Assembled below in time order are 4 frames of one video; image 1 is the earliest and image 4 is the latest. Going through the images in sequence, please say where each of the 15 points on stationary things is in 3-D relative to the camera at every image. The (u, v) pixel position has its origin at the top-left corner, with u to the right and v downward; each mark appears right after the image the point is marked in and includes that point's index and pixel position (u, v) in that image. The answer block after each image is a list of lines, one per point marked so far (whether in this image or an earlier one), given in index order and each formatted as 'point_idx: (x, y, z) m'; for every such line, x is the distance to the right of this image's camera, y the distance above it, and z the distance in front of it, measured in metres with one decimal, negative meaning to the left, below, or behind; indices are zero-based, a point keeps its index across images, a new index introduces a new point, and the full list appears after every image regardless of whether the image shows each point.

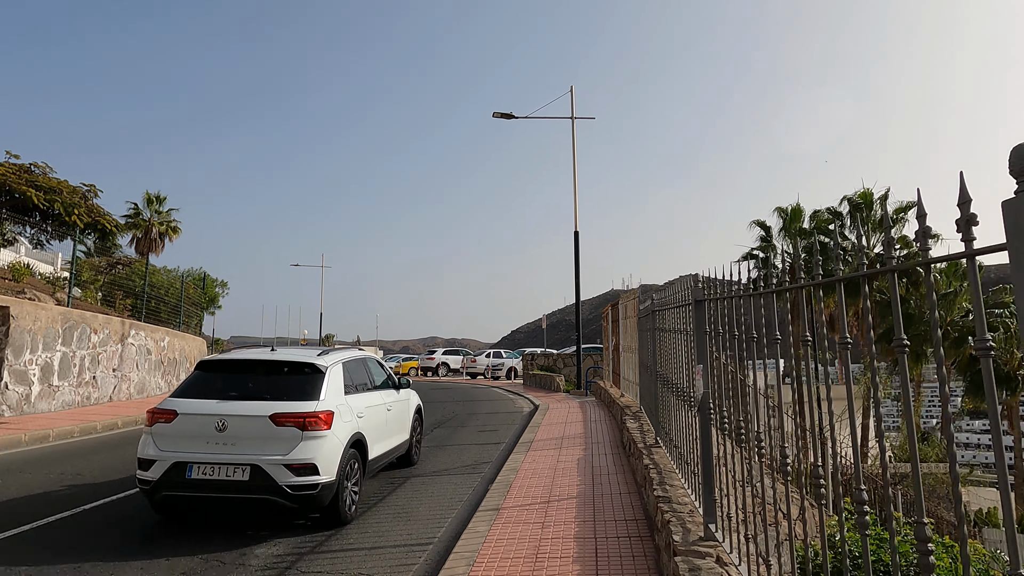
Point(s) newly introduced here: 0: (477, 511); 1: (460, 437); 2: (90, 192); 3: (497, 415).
0: (-0.3, -2.0, +6.0) m
1: (-0.8, -2.5, +11.2) m
2: (-12.3, +2.8, +19.3) m
3: (-0.3, -2.7, +14.2) m
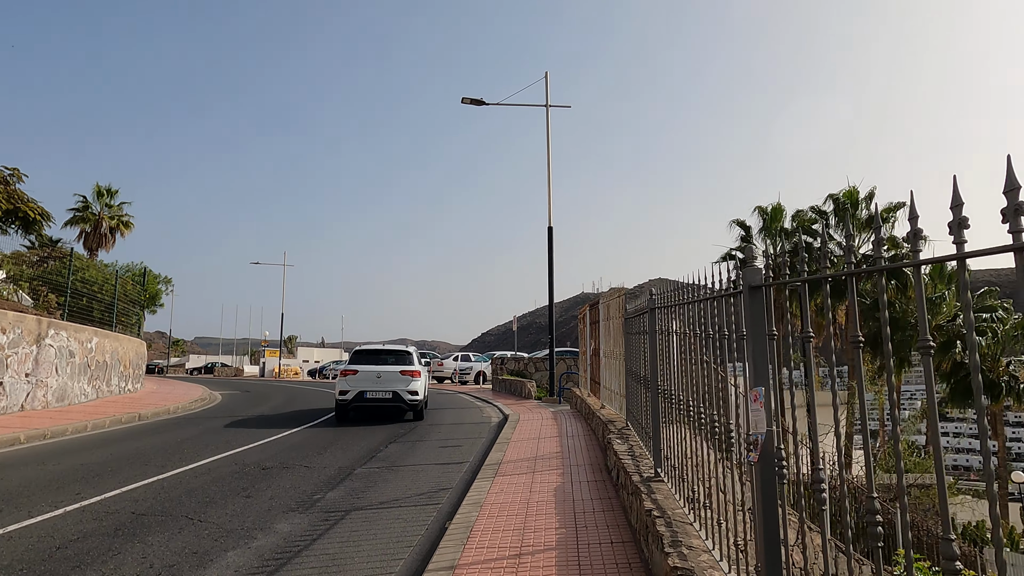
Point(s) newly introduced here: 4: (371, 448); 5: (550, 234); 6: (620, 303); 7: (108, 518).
0: (-0.6, -1.9, +4.6) m
1: (-1.3, -2.4, +9.7) m
2: (-13.1, +2.9, +17.4) m
3: (-1.0, -2.7, +12.8) m
4: (-2.2, -2.5, +10.2) m
5: (+1.0, +1.5, +17.8) m
6: (+1.5, -0.2, +9.6) m
7: (-3.7, -2.1, +6.1) m
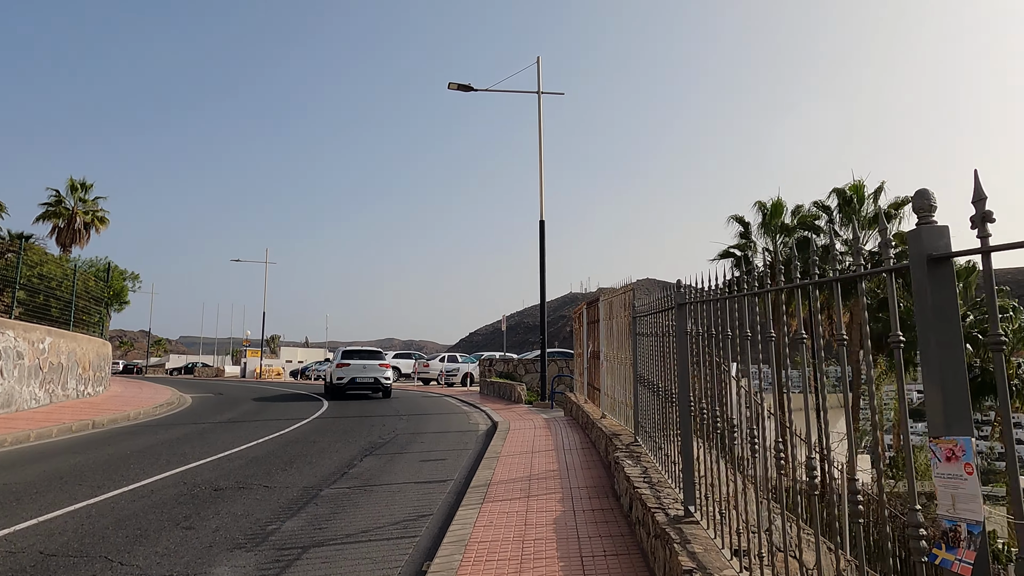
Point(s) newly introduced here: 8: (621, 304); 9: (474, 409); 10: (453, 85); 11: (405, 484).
0: (-0.6, -1.9, +3.5) m
1: (-1.5, -2.4, +8.6) m
2: (-13.3, +3.1, +16.1) m
3: (-1.1, -2.6, +11.7) m
4: (-2.3, -2.4, +9.1) m
5: (+0.7, +1.5, +16.7) m
6: (+1.4, -0.2, +8.6) m
7: (-3.8, -2.1, +5.0) m
8: (+1.4, -0.2, +8.6) m
9: (-0.9, -3.0, +16.3) m
10: (-1.5, +5.2, +17.2) m
11: (-1.2, -2.3, +7.7) m
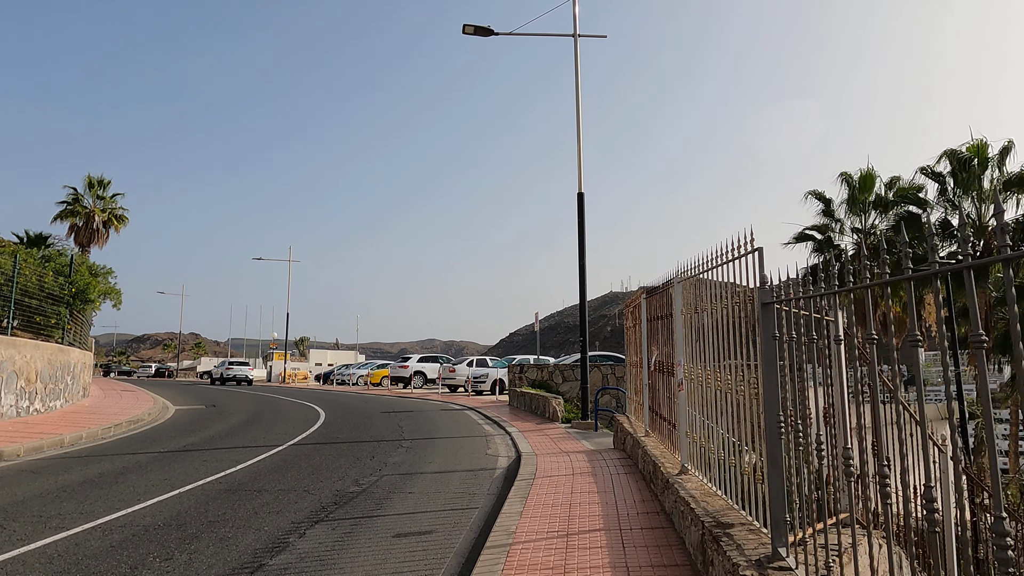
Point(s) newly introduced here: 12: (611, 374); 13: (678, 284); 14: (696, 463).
0: (-0.8, -1.7, +0.2) m
1: (-1.3, -2.2, +5.3) m
2: (-12.7, +3.1, +13.5) m
3: (-0.8, -2.4, +8.4) m
4: (-2.1, -2.2, +5.8) m
5: (+1.4, +1.7, +13.3) m
6: (+1.6, +0.1, +5.1) m
7: (-3.8, -1.9, +1.9) m
8: (+1.6, 0.0, +5.2) m
9: (-0.3, -2.8, +12.9) m
10: (-0.9, +5.4, +13.9) m
11: (-1.1, -2.1, +4.4) m
12: (+2.6, -2.2, +17.4) m
13: (+1.5, +0.1, +6.2) m
14: (+1.5, -1.4, +5.2) m
